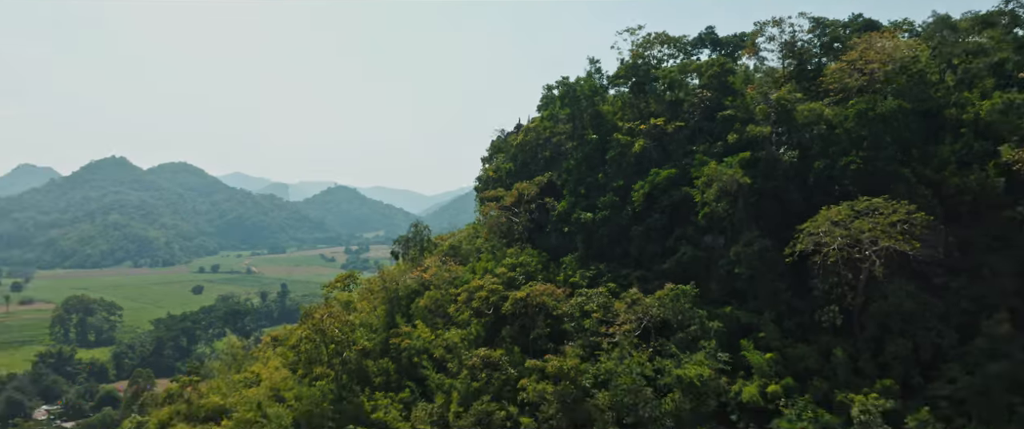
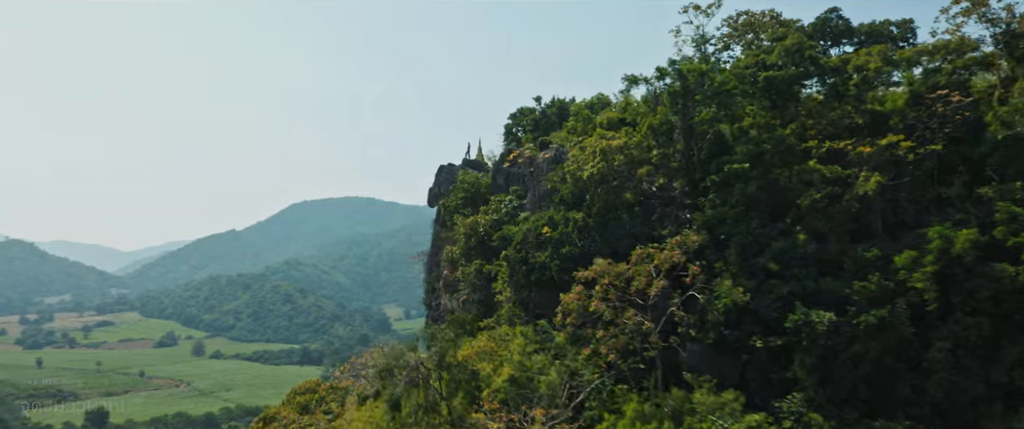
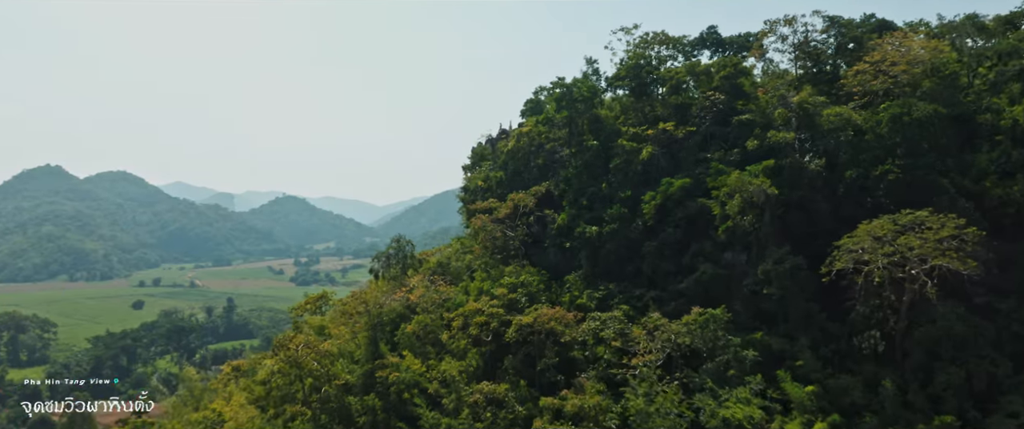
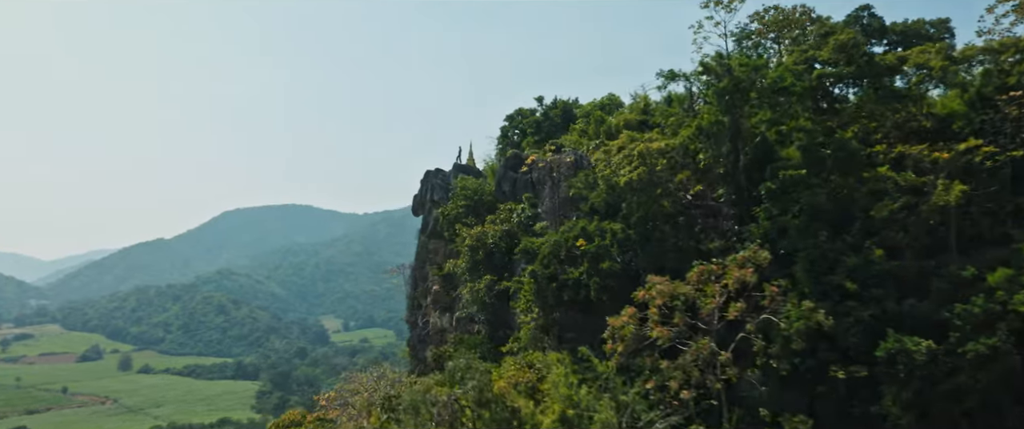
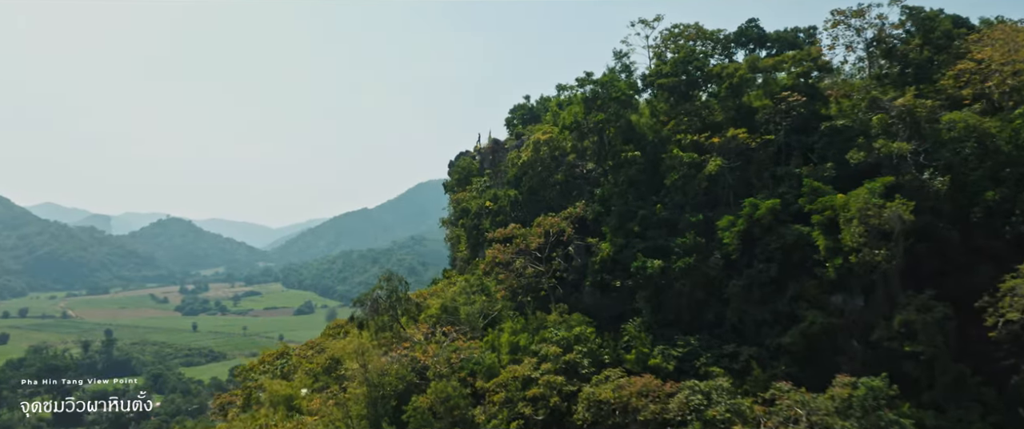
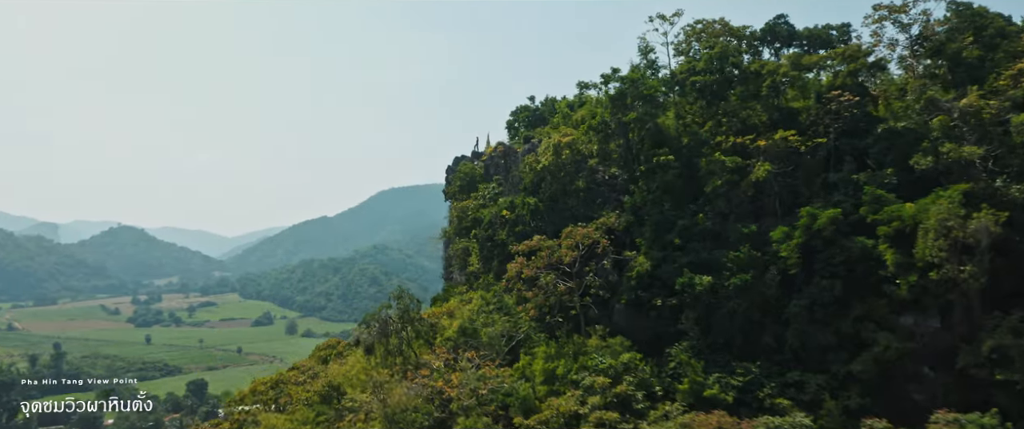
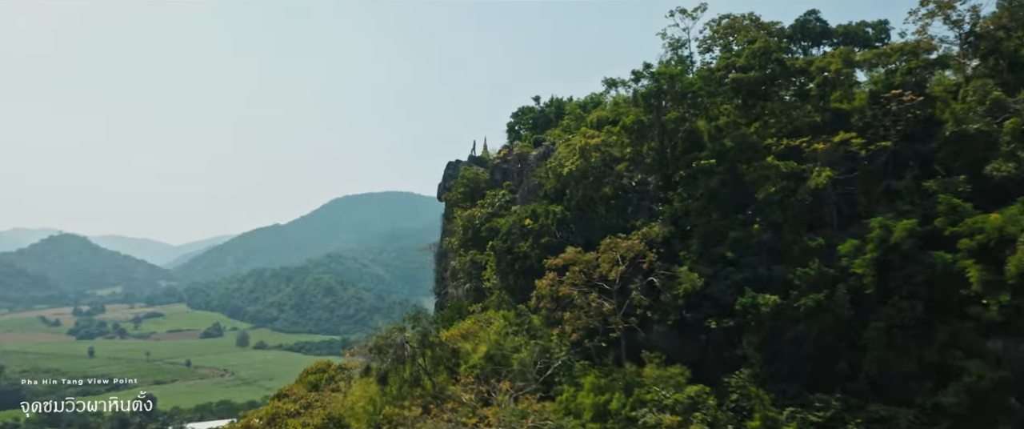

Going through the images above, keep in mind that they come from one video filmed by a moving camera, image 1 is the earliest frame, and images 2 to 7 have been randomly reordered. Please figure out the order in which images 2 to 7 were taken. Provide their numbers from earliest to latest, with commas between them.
3, 5, 6, 7, 2, 4
